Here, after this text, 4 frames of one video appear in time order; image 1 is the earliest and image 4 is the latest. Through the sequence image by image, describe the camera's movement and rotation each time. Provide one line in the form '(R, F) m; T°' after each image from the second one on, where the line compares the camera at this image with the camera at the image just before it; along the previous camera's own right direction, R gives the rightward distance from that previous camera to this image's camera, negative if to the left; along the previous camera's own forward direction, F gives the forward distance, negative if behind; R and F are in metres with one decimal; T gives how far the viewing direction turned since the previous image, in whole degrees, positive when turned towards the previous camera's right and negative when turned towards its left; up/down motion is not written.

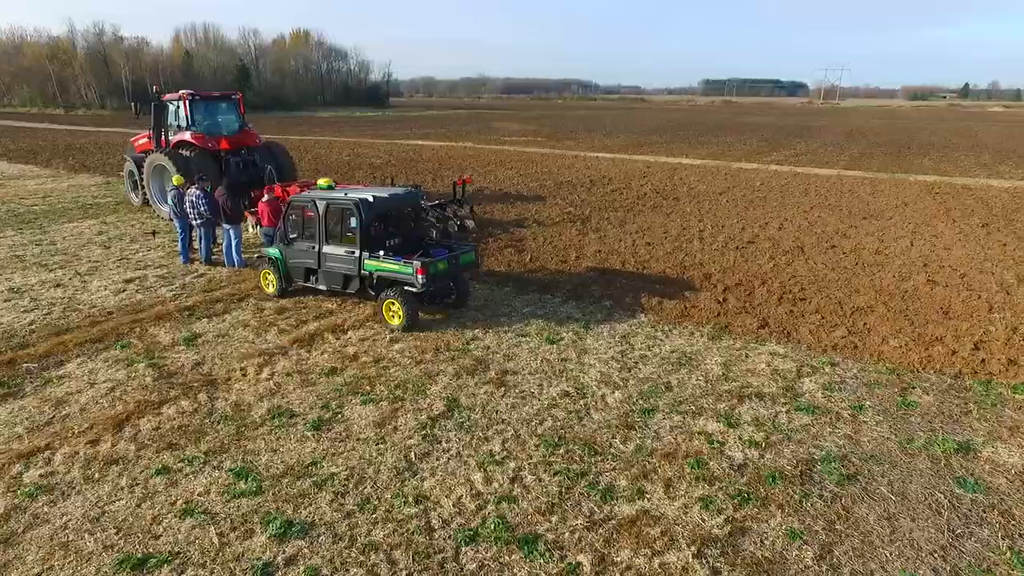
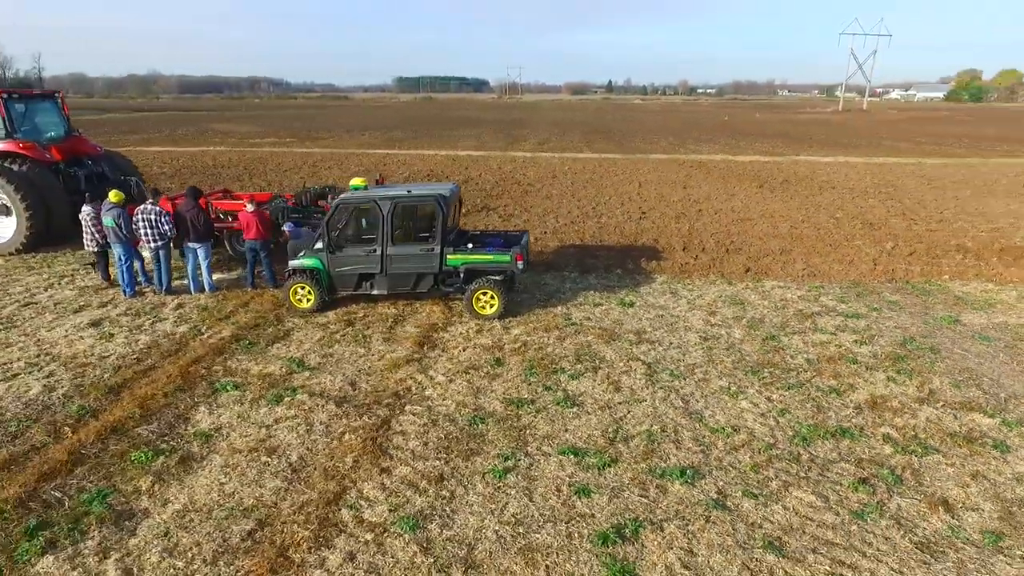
(-4.7, +0.5) m; +25°
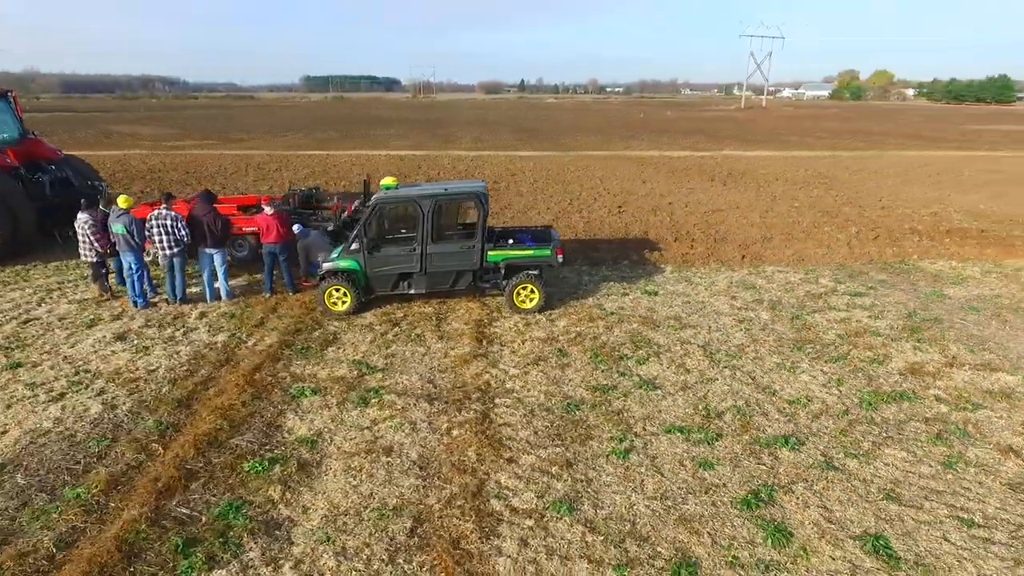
(-1.6, -0.1) m; +7°
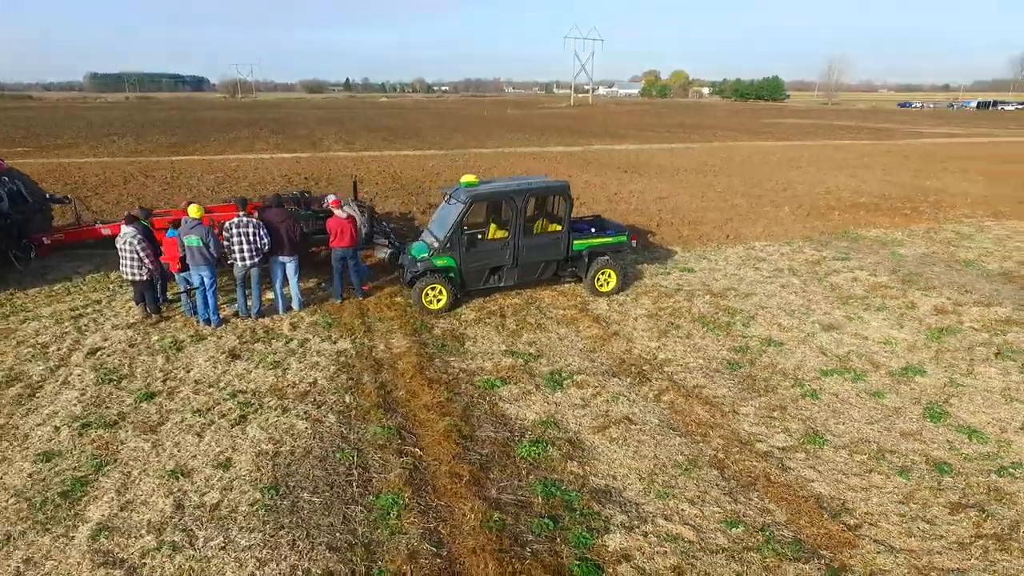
(-3.4, 0.0) m; +15°
